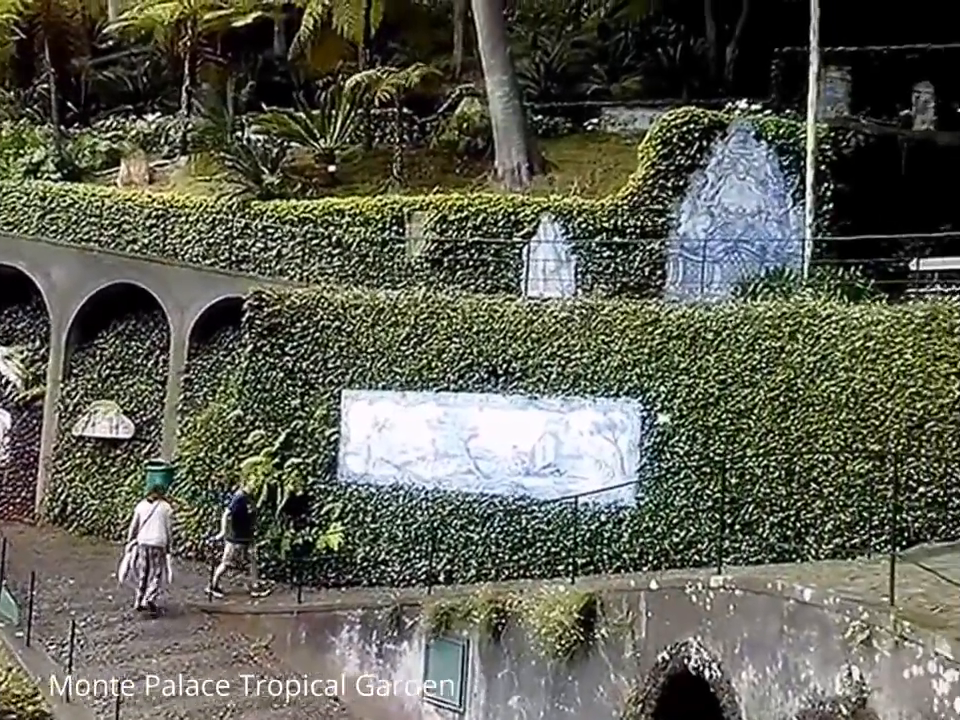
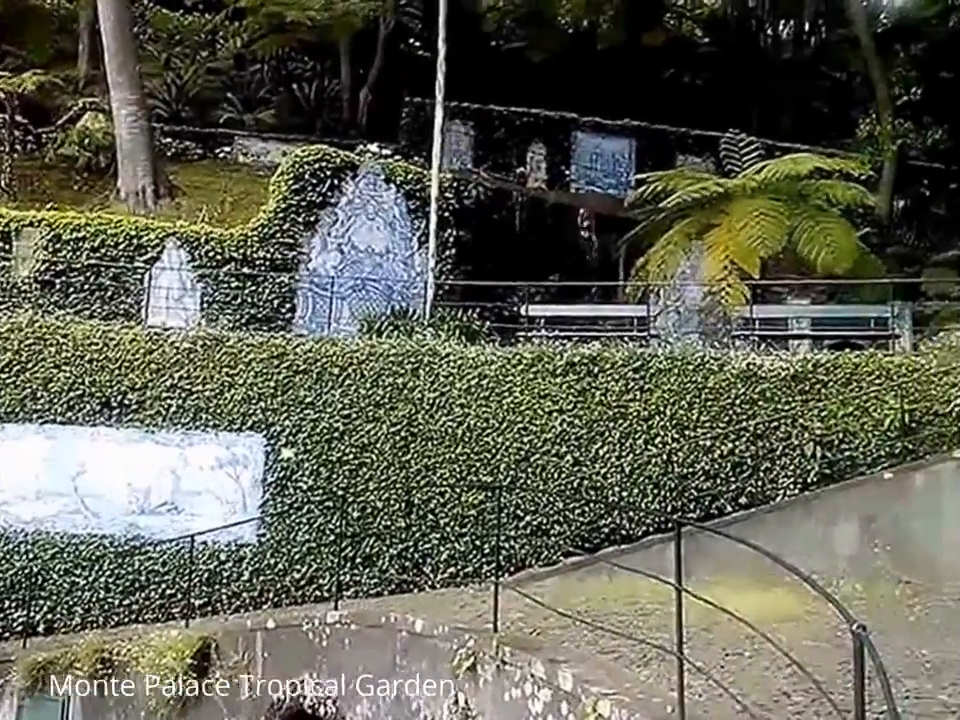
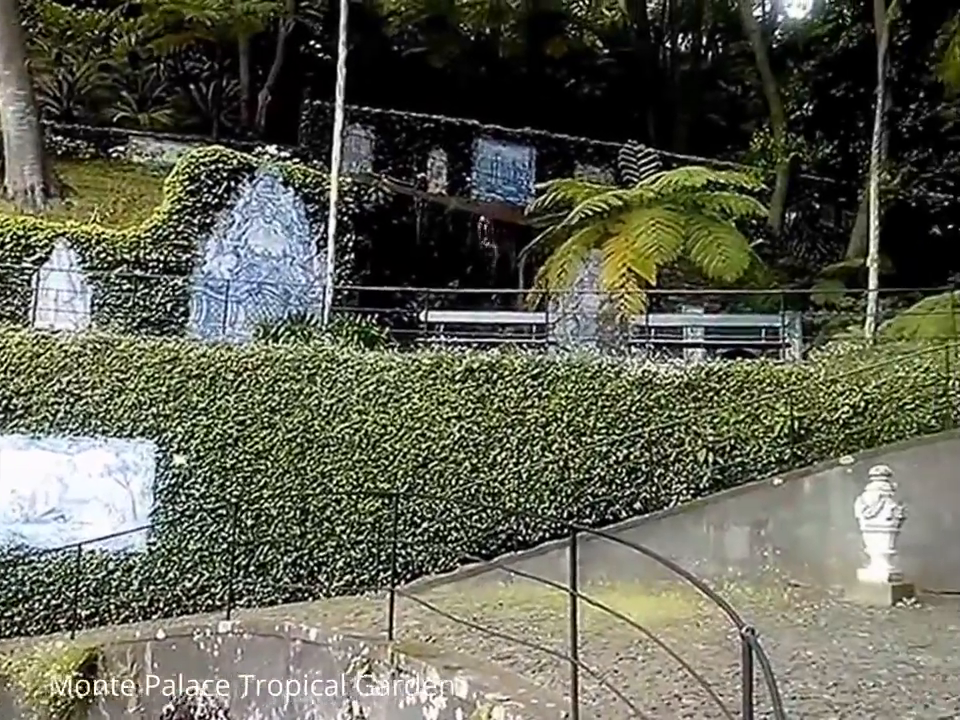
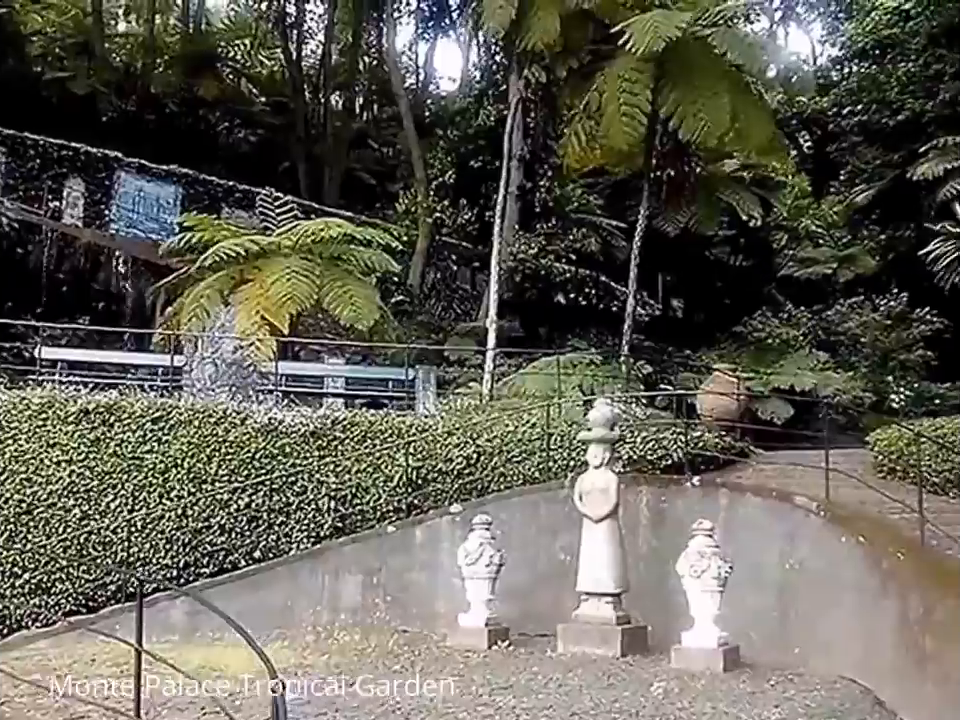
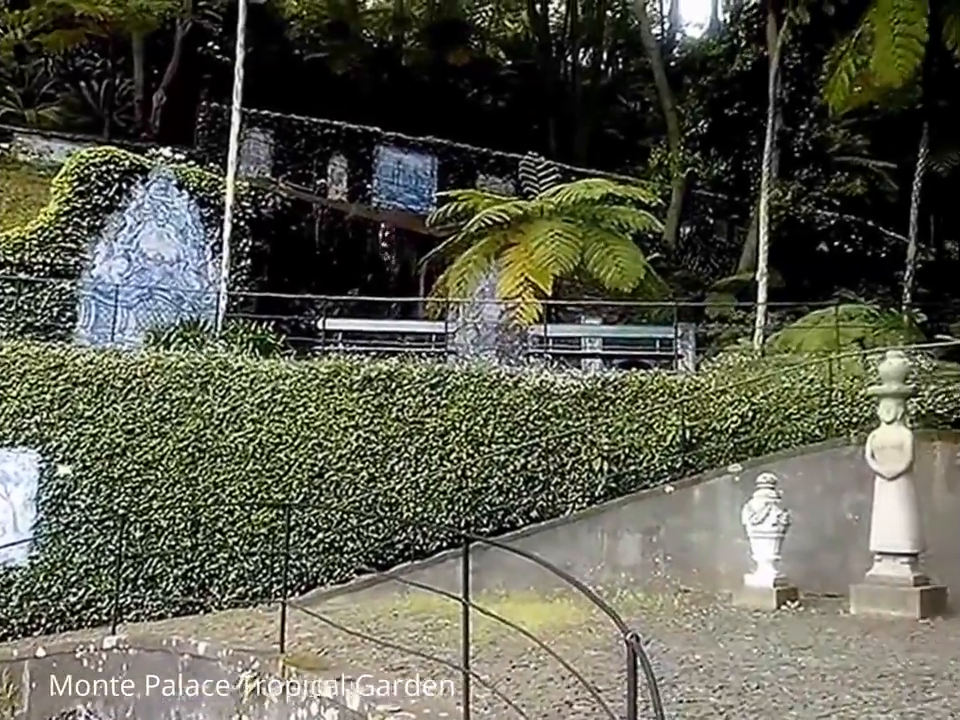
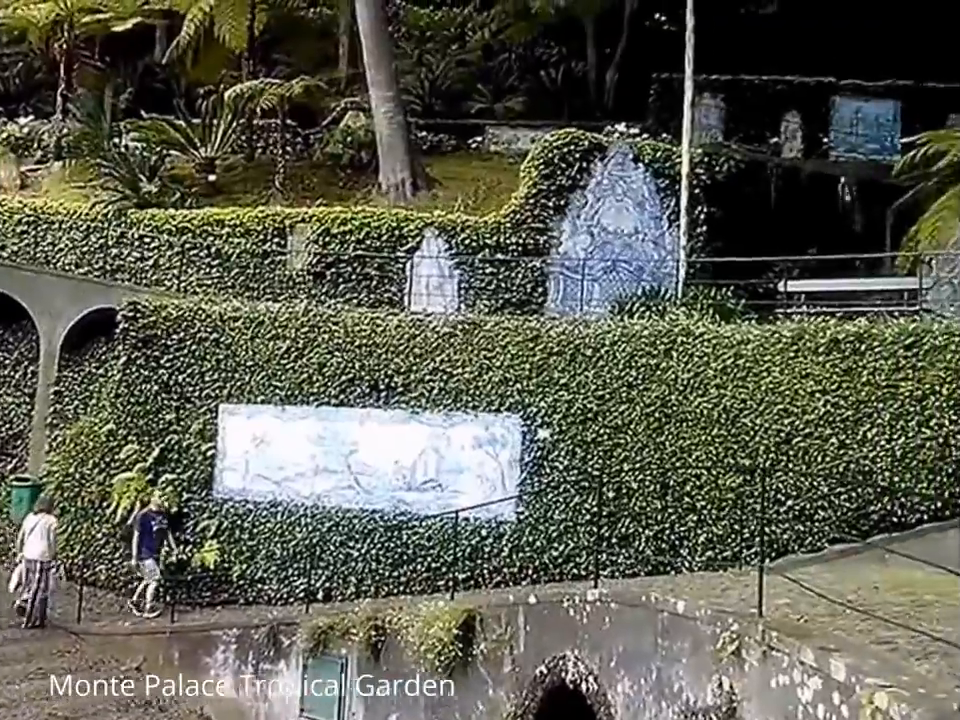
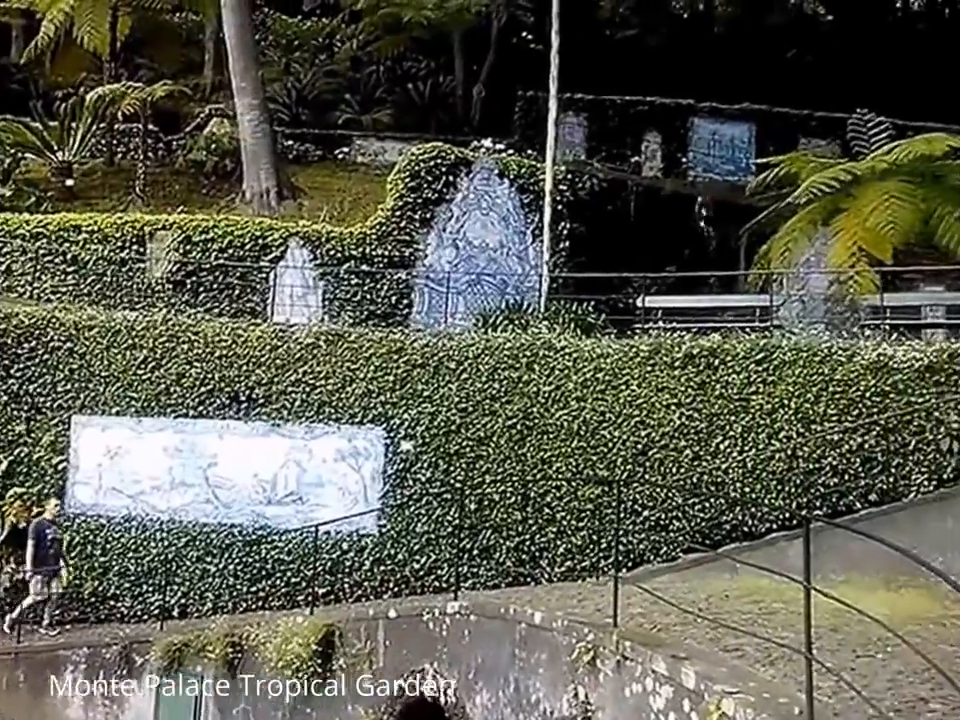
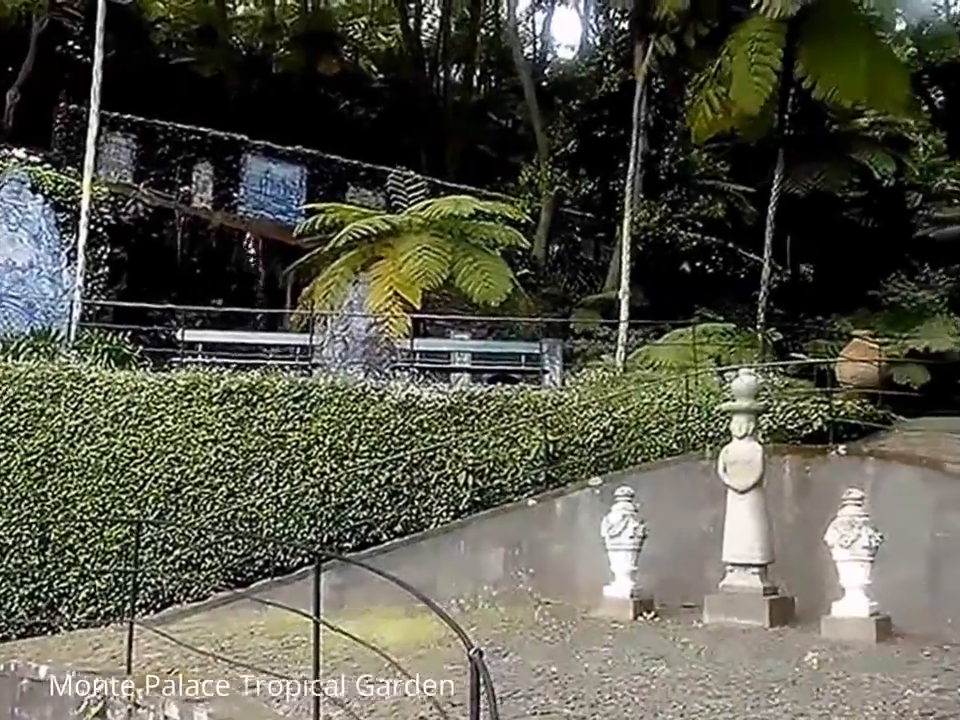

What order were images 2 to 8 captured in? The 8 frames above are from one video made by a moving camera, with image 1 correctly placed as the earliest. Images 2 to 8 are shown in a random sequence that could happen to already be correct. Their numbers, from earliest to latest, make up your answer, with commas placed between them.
6, 7, 2, 3, 5, 8, 4
